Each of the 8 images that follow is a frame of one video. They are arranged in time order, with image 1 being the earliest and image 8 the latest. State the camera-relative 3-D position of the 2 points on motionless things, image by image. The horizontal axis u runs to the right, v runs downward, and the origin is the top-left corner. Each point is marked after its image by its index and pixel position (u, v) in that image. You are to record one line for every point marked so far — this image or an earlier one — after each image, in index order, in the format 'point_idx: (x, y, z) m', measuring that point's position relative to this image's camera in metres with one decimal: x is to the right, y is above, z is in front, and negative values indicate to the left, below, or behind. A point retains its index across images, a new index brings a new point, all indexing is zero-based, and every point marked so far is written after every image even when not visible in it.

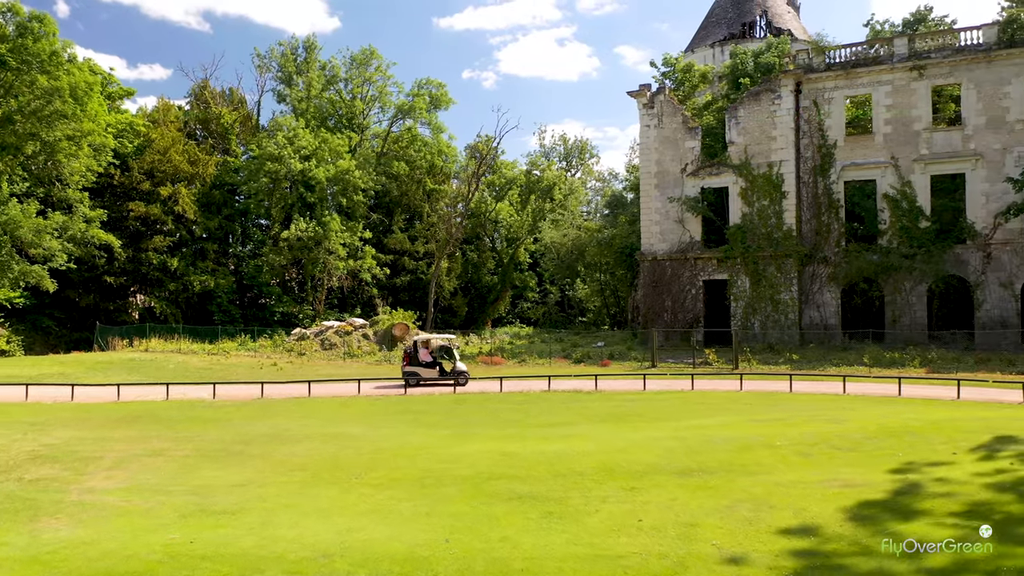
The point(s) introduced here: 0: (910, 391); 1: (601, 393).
0: (+8.6, -2.1, +16.9) m
1: (+2.0, -2.3, +18.0) m
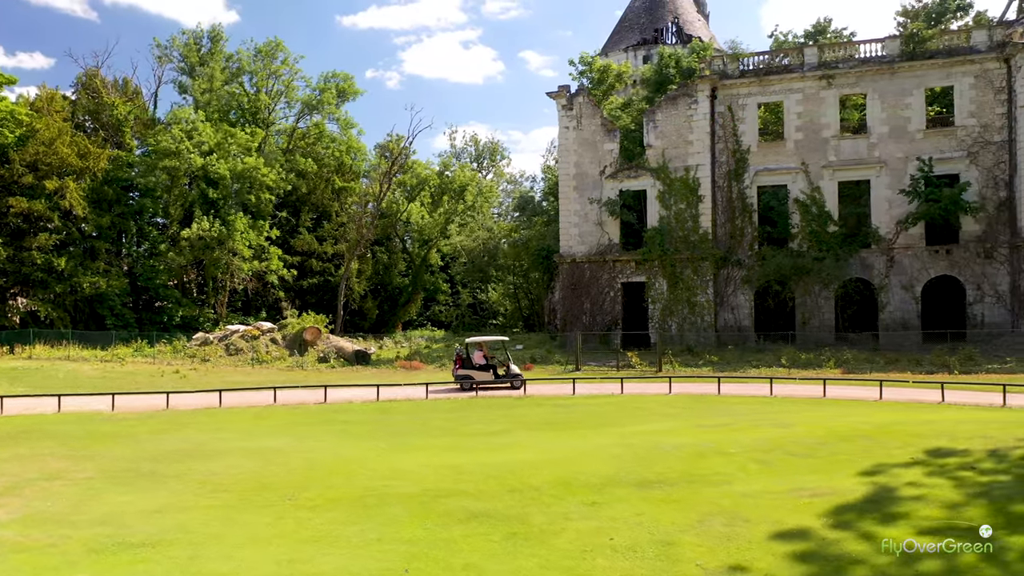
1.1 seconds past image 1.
0: (+7.1, -2.2, +17.2) m
1: (+0.5, -2.4, +17.5) m
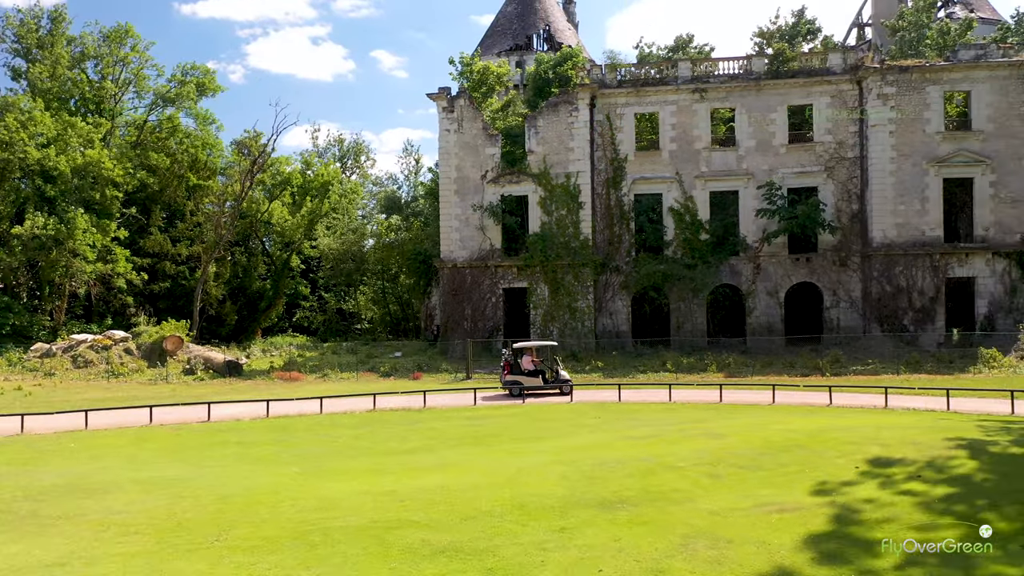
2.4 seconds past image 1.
0: (+5.0, -2.3, +17.7) m
1: (-1.5, -2.5, +16.9) m
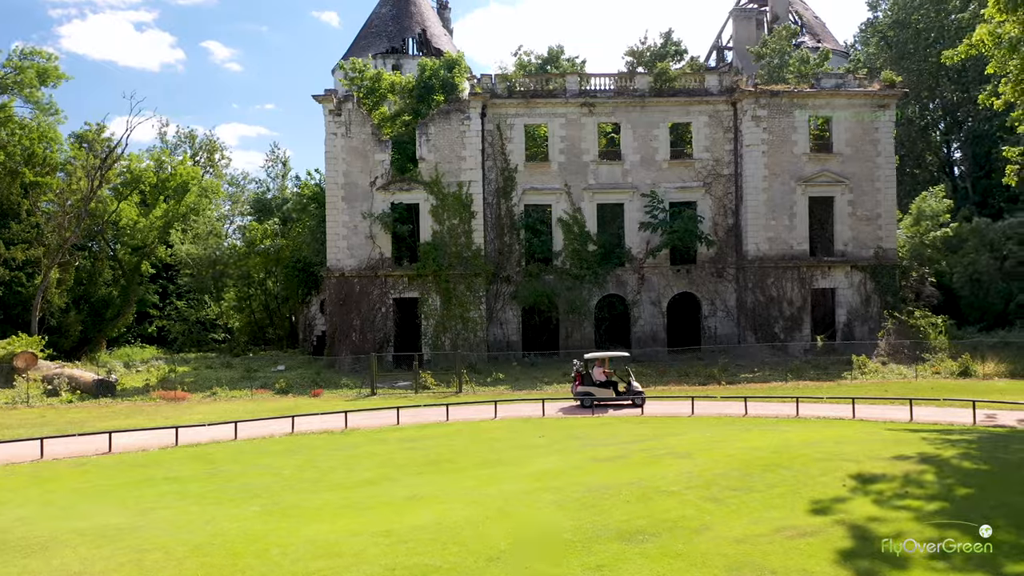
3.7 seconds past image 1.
0: (+3.4, -2.7, +18.2) m
1: (-2.9, -2.9, +16.1) m
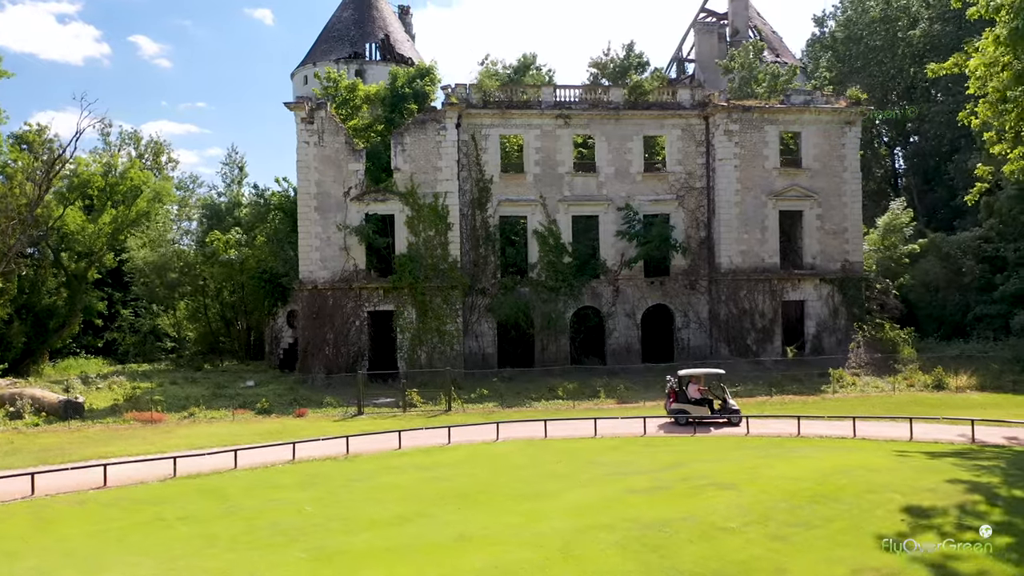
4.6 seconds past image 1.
0: (+3.4, -3.1, +18.2) m
1: (-2.7, -3.3, +15.6) m
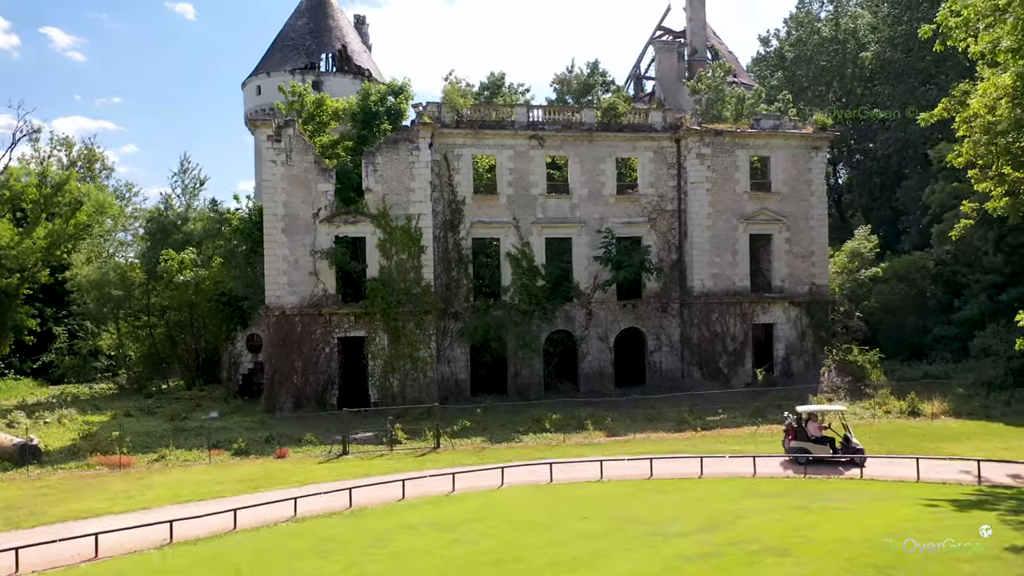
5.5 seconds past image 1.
0: (+3.5, -3.9, +17.9) m
1: (-2.4, -4.1, +14.8) m
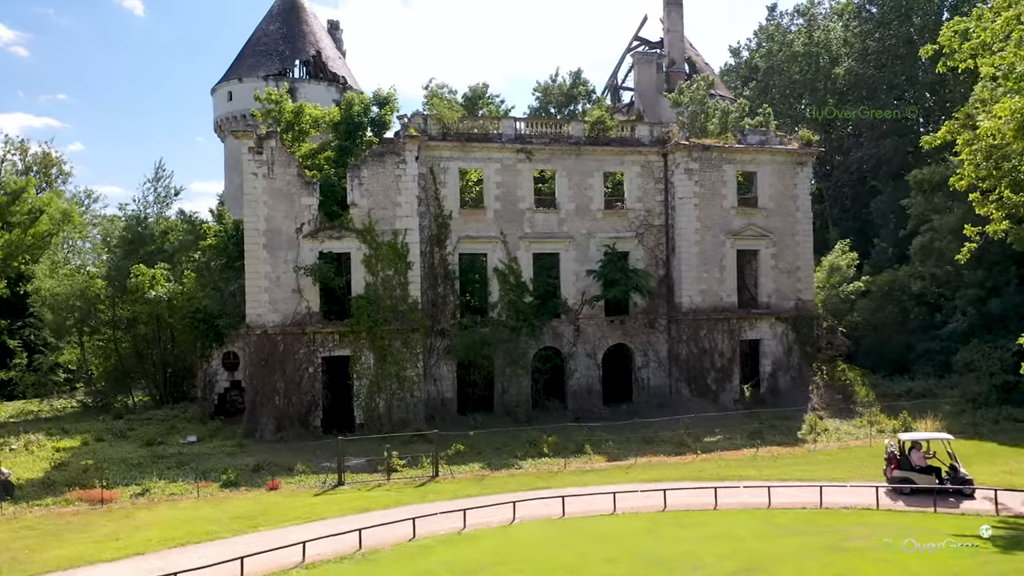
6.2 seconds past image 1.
0: (+3.7, -4.5, +17.4) m
1: (-2.0, -4.6, +14.0) m
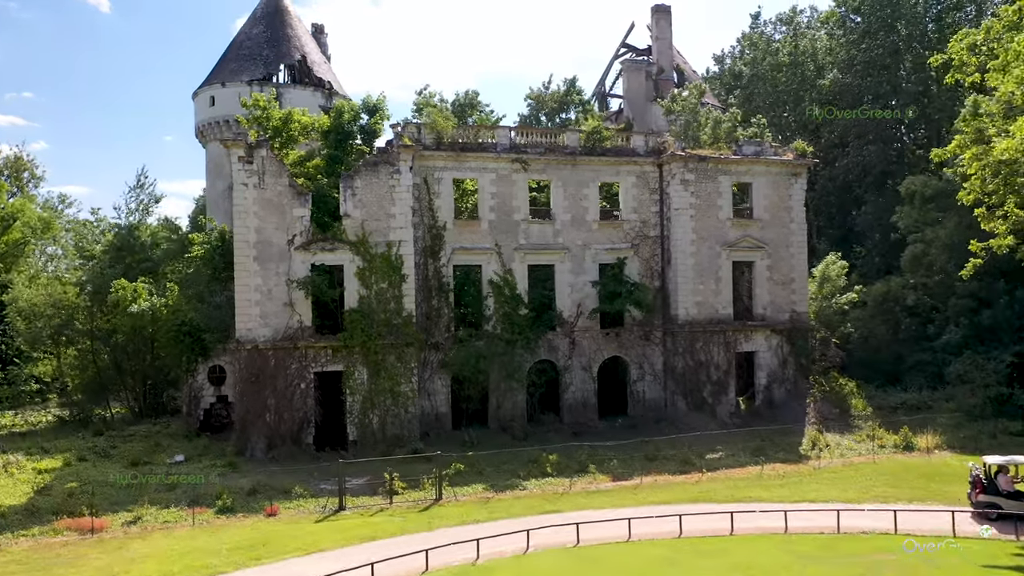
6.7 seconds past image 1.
0: (+3.9, -4.9, +17.0) m
1: (-1.7, -5.1, +13.4) m
